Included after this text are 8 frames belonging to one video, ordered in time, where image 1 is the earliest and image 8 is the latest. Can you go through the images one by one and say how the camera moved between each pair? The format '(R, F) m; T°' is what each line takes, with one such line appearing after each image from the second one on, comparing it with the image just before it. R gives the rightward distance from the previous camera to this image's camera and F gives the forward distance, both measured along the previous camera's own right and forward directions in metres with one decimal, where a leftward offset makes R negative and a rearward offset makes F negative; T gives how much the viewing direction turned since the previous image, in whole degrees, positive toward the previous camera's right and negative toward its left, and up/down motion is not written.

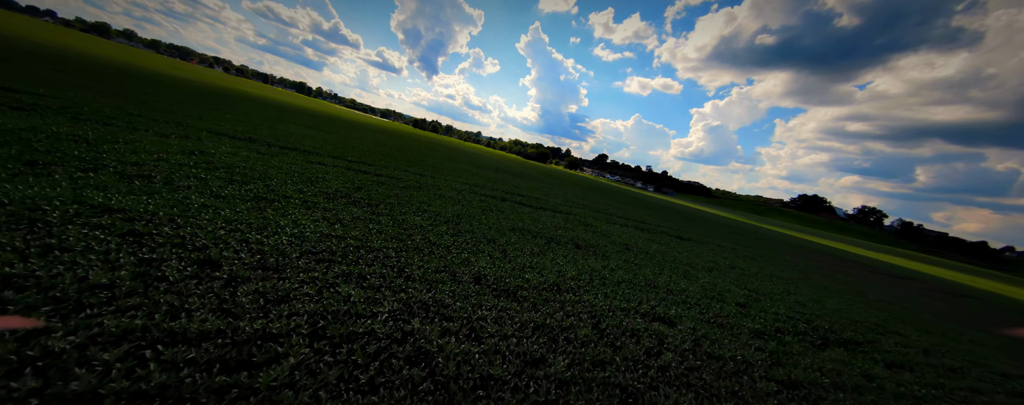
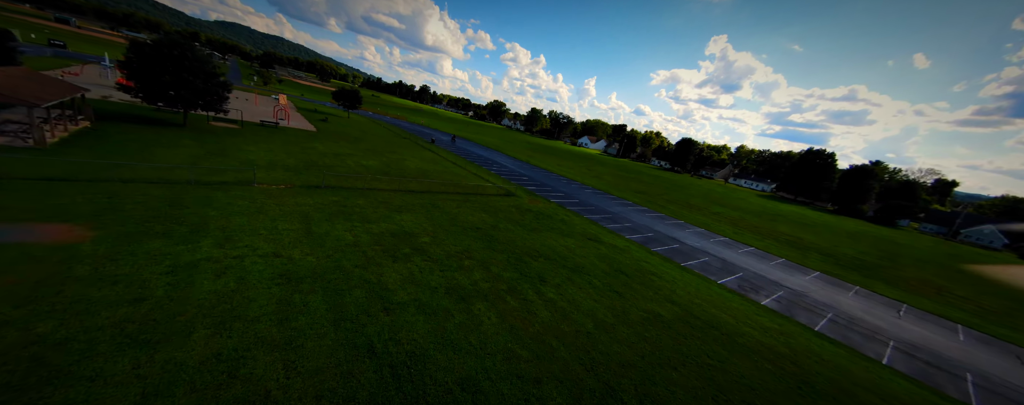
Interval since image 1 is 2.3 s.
(-0.2, +17.9) m; -22°
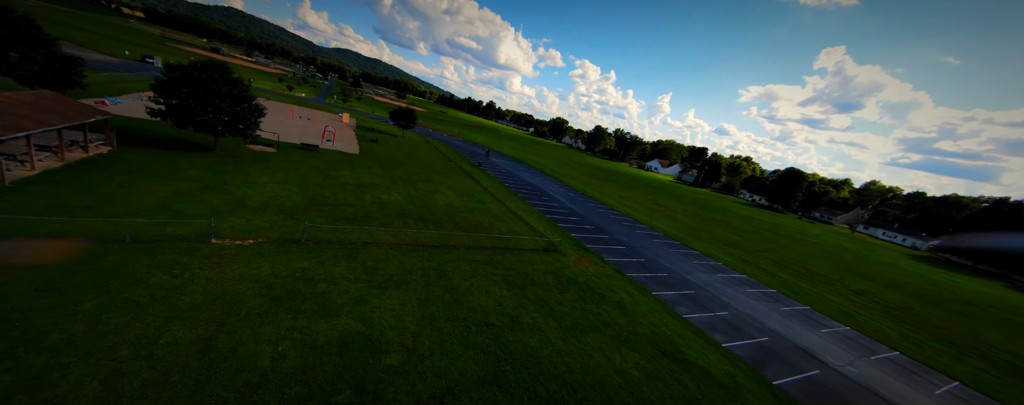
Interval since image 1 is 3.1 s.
(+1.0, +7.4) m; -11°
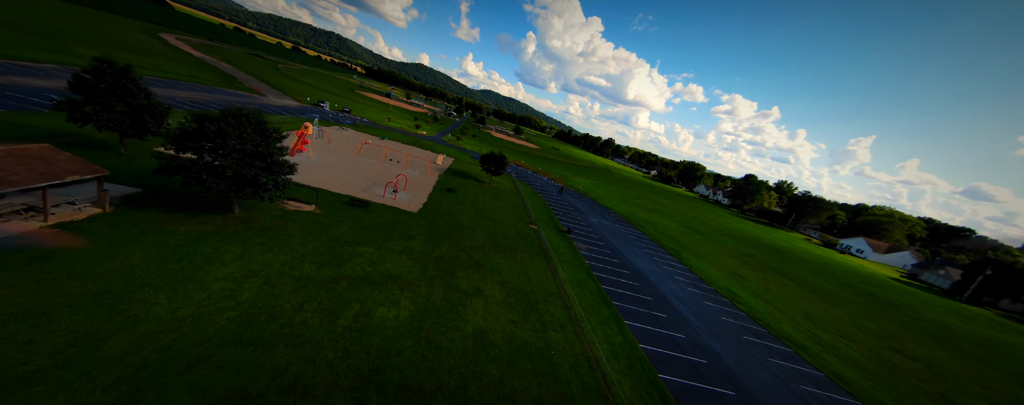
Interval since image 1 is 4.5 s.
(+0.9, +14.0) m; -21°
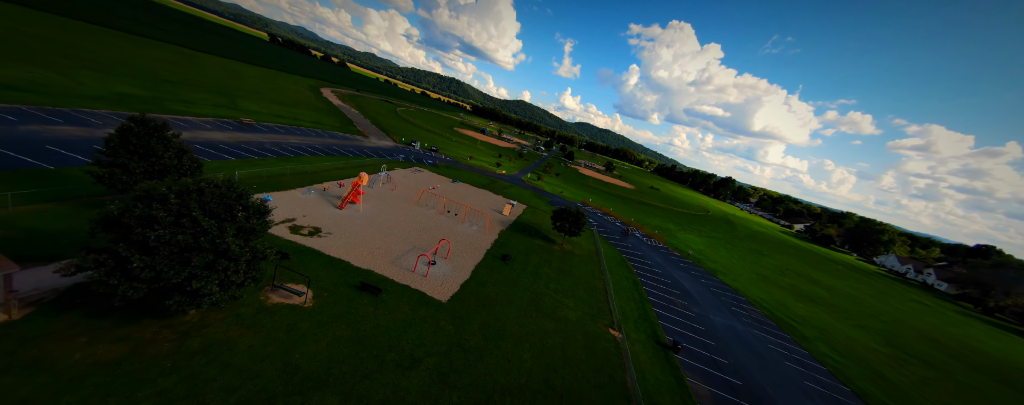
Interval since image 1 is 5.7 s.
(+1.2, +11.8) m; -17°
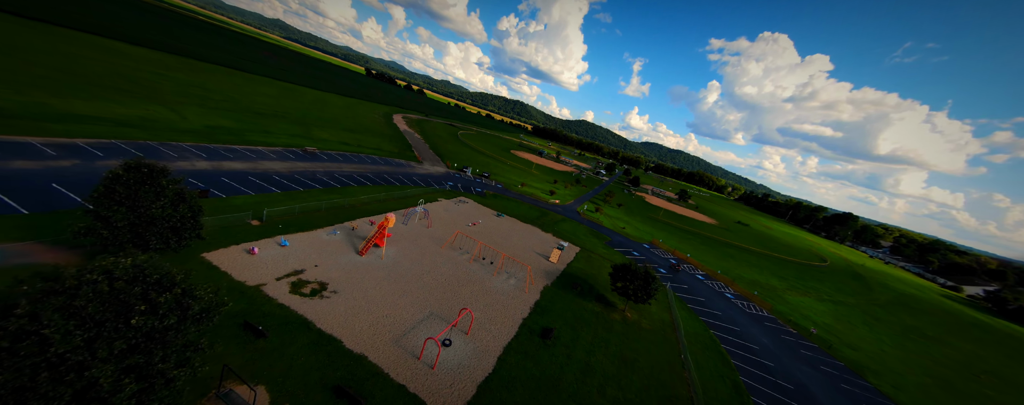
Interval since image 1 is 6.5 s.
(+1.1, +8.3) m; -11°
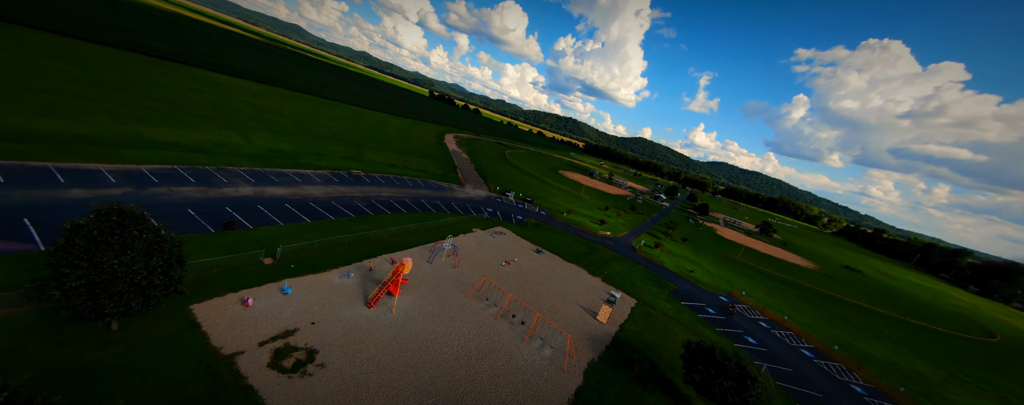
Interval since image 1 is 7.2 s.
(+0.9, +7.2) m; -9°
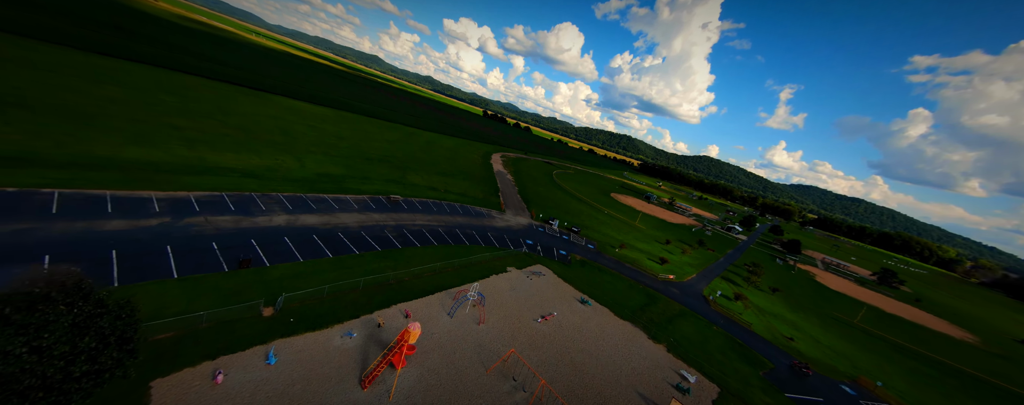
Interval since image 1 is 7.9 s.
(+0.9, +7.4) m; -9°
